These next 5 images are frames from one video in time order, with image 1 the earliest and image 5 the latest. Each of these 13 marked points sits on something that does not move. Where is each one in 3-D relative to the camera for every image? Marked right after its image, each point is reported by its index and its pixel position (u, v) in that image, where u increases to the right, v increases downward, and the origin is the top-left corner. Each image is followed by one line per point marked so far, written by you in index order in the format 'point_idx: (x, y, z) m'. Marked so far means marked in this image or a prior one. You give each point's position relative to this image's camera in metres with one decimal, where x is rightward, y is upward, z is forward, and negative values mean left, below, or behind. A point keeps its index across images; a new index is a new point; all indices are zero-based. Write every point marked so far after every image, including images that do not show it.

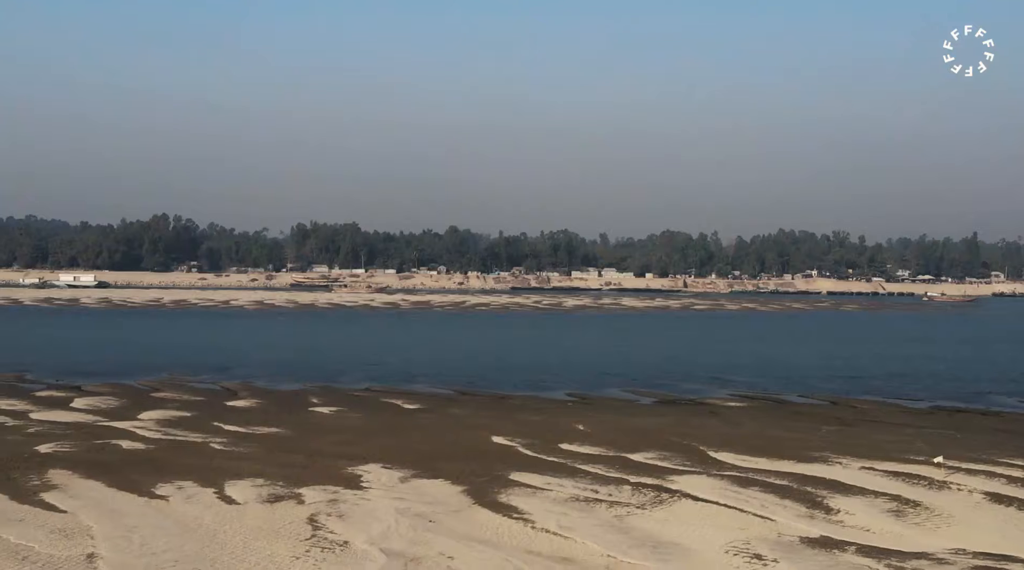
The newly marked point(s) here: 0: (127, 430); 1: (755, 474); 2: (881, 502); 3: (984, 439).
0: (-5.6, -2.1, +18.9) m
1: (+3.0, -2.3, +15.7) m
2: (+4.0, -2.3, +14.0) m
3: (+7.1, -2.3, +19.3) m
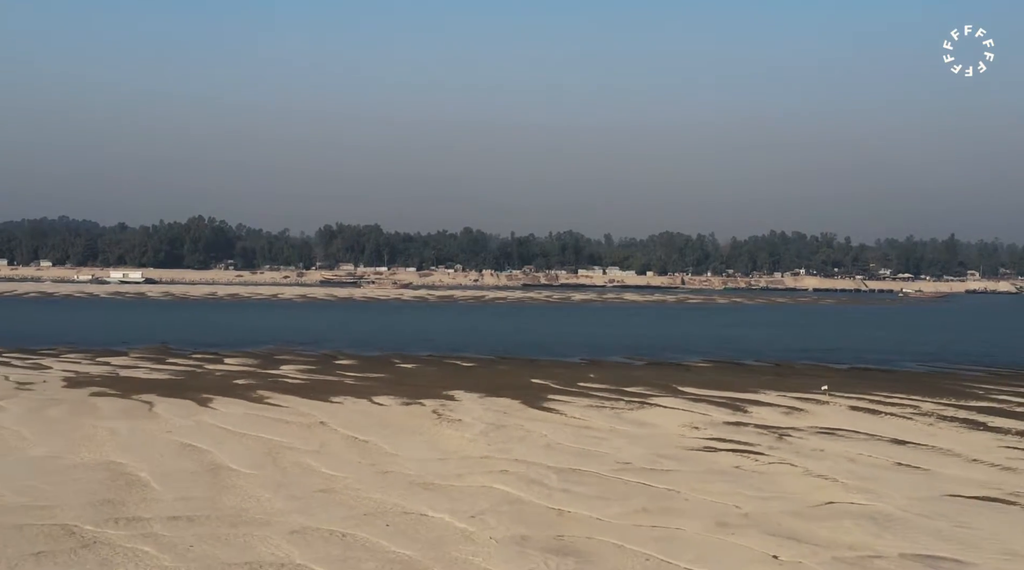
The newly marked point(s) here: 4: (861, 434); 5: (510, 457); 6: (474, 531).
0: (-4.9, -1.9, +27.6) m
1: (+3.7, -2.1, +24.3) m
2: (+4.7, -2.1, +22.7) m
3: (+7.8, -2.1, +28.0) m
4: (+5.3, -2.2, +19.4) m
5: (0.0, -2.2, +16.7) m
6: (-0.4, -2.3, +12.3) m
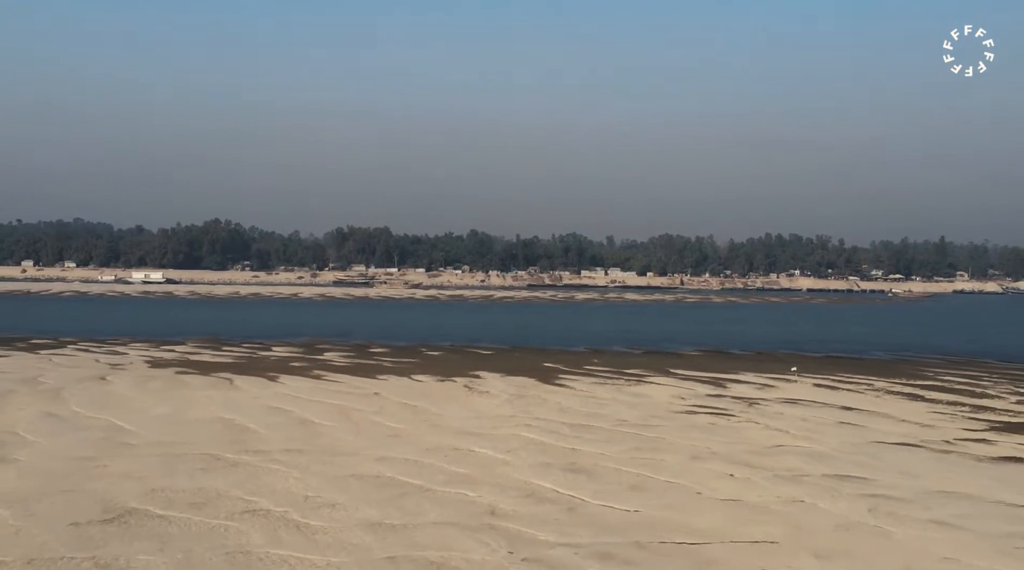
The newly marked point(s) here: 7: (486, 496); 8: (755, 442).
0: (-4.6, -1.8, +31.9) m
1: (+4.0, -2.0, +28.6) m
2: (+5.1, -2.1, +26.9) m
3: (+8.2, -2.0, +32.2) m
4: (+5.6, -2.2, +23.7) m
5: (+0.3, -2.1, +21.0) m
6: (0.0, -2.2, +16.6) m
7: (-0.3, -2.3, +14.0) m
8: (+3.5, -2.2, +18.4) m
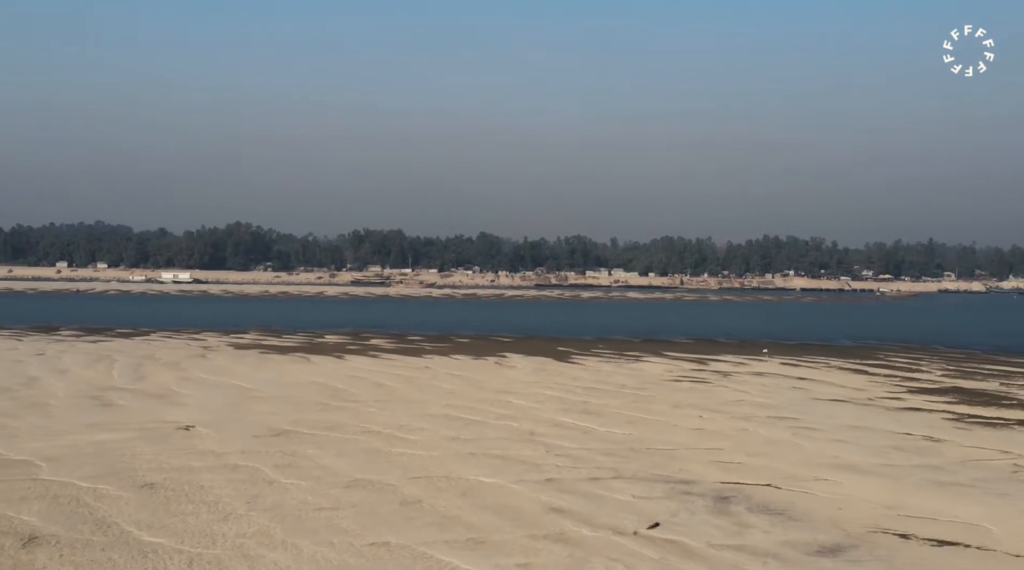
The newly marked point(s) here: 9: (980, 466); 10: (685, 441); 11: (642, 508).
0: (-4.0, -1.7, +37.9) m
1: (+4.6, -1.9, +34.6) m
2: (+5.6, -2.0, +32.9) m
3: (+8.7, -1.9, +38.2) m
4: (+6.2, -2.1, +29.7) m
5: (+0.8, -2.0, +27.0) m
6: (+0.5, -2.1, +22.6) m
7: (+0.2, -2.2, +20.0) m
8: (+4.0, -2.1, +24.4) m
9: (+6.1, -2.4, +16.8) m
10: (+2.5, -2.2, +18.5) m
11: (+1.4, -2.3, +13.6) m
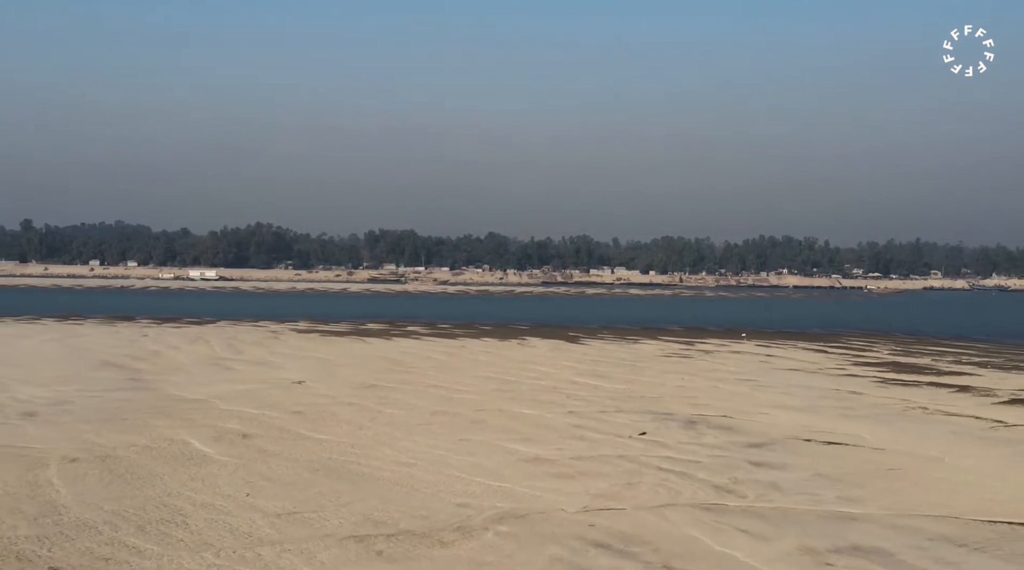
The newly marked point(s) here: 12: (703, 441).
0: (-3.4, -1.6, +44.4) m
1: (+5.2, -1.8, +41.1) m
2: (+6.2, -1.8, +39.4) m
3: (+9.3, -1.8, +44.7) m
4: (+6.7, -1.9, +36.1) m
5: (+1.4, -1.8, +33.4) m
6: (+1.0, -2.0, +29.0) m
7: (+0.8, -2.0, +26.4) m
8: (+4.6, -2.0, +30.9) m
9: (+6.7, -2.2, +23.3) m
10: (+3.1, -2.1, +25.0) m
11: (+1.9, -2.2, +20.1) m
12: (+2.8, -2.3, +18.5) m
